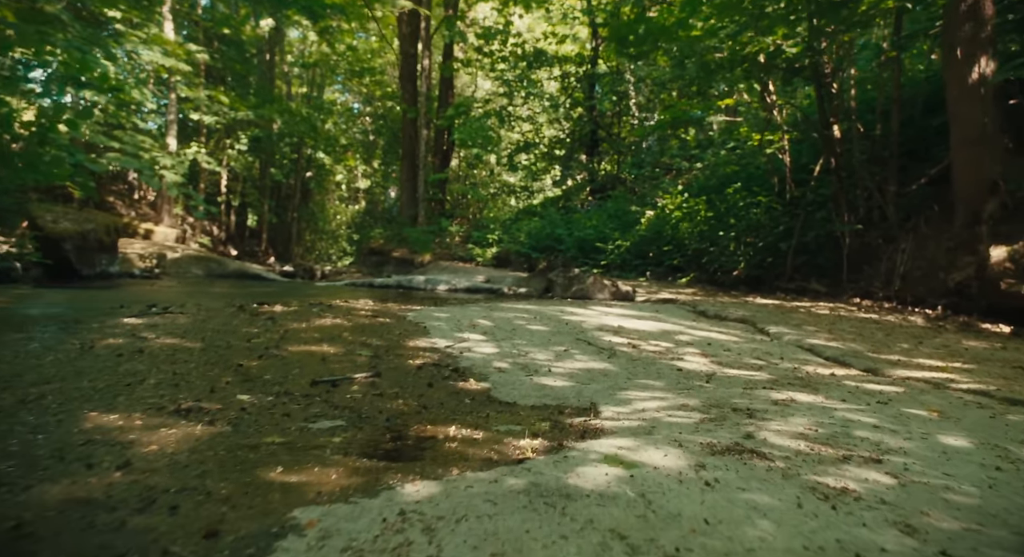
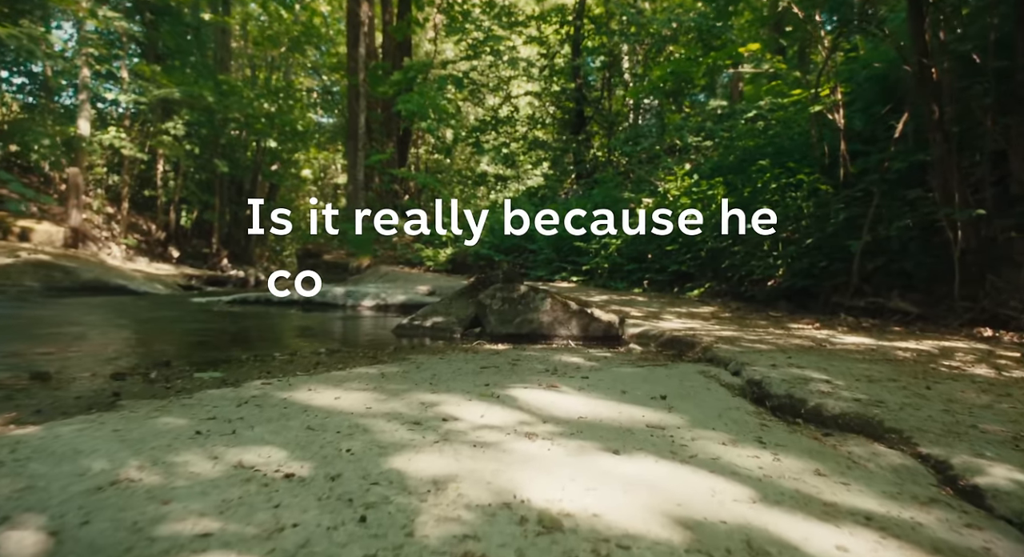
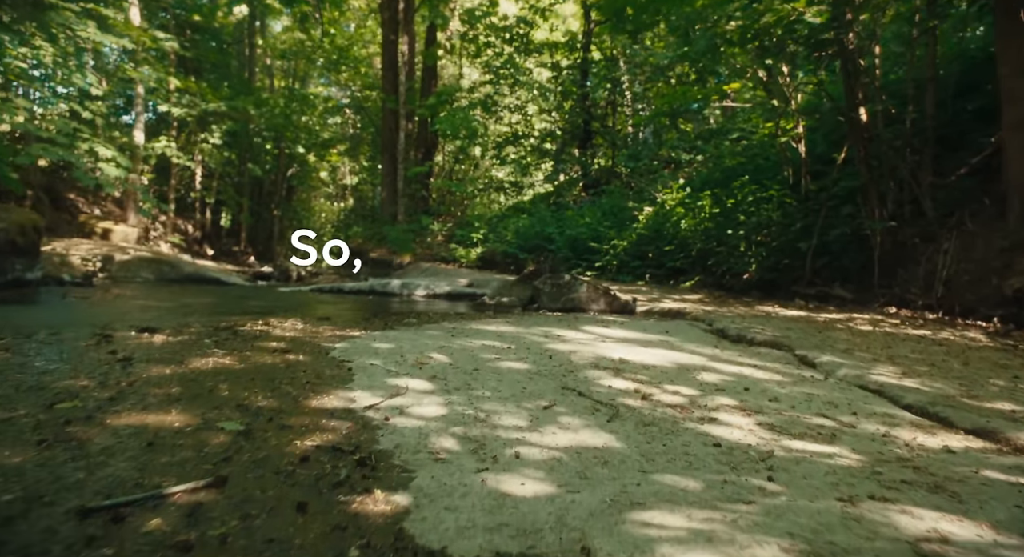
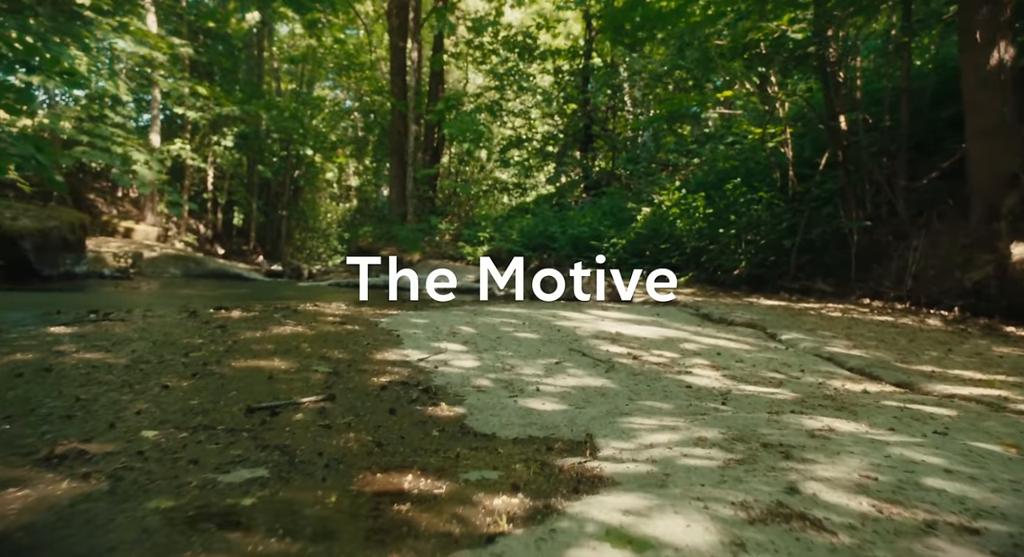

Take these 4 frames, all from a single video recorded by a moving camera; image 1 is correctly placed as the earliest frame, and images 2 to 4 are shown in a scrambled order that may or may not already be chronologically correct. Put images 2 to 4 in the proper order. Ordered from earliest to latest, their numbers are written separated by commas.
4, 3, 2
